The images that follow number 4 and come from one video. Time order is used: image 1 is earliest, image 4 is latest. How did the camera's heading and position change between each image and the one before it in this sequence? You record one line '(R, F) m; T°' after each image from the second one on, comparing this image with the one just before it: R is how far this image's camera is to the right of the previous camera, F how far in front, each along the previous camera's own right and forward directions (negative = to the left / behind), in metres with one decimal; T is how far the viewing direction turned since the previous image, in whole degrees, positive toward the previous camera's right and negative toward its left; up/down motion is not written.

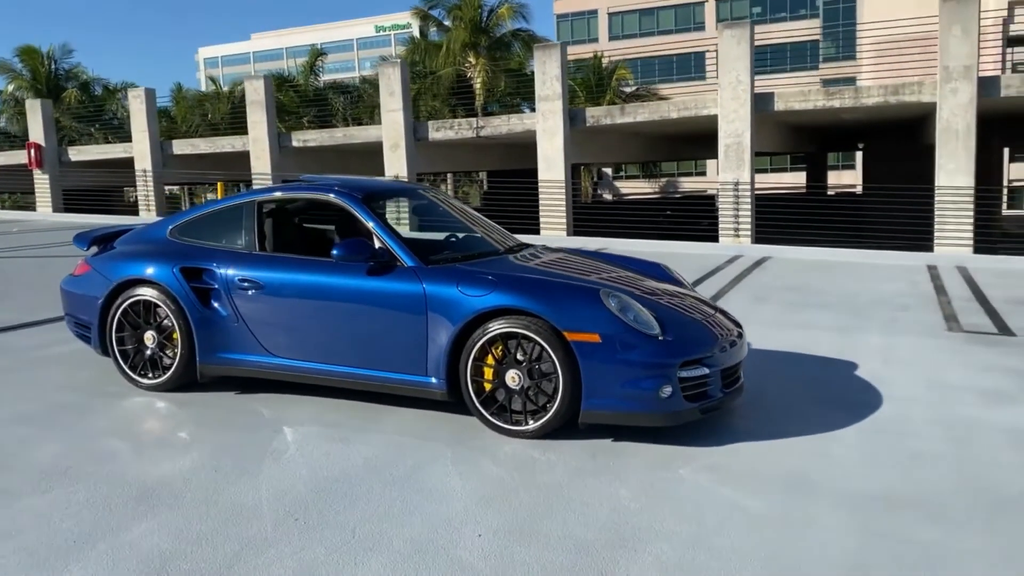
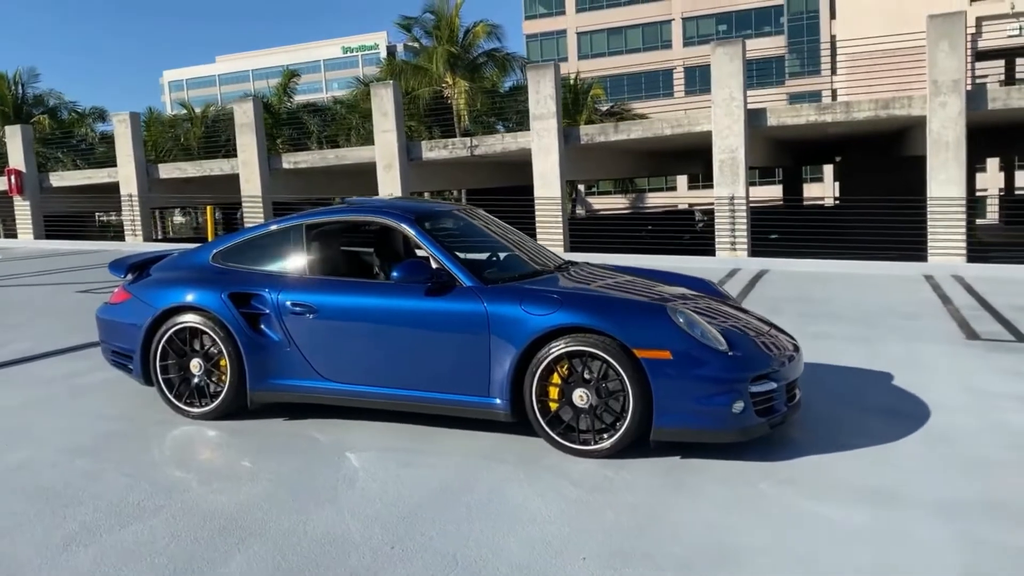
(-0.4, 0.0) m; +2°
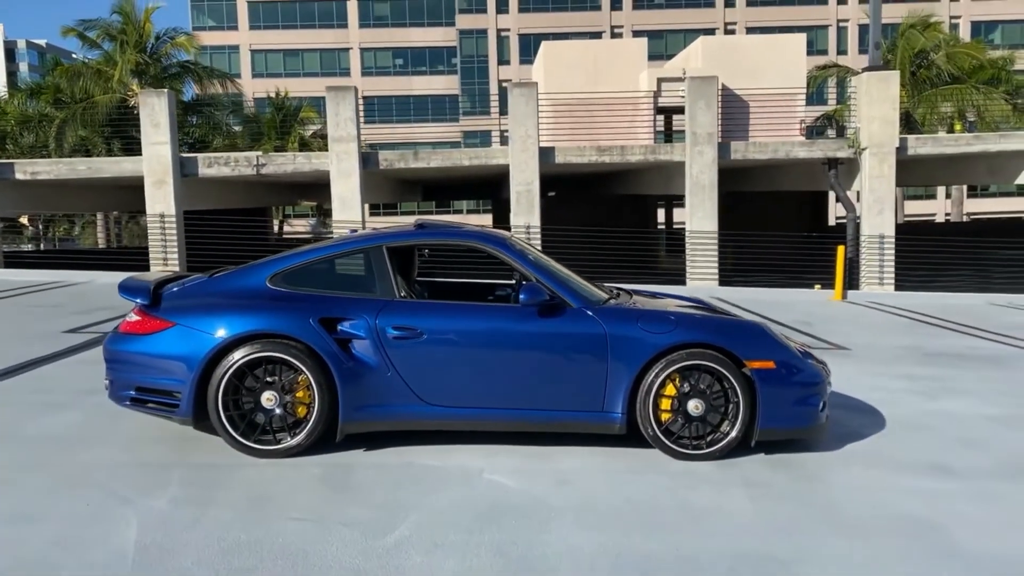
(-2.3, +0.3) m; +23°
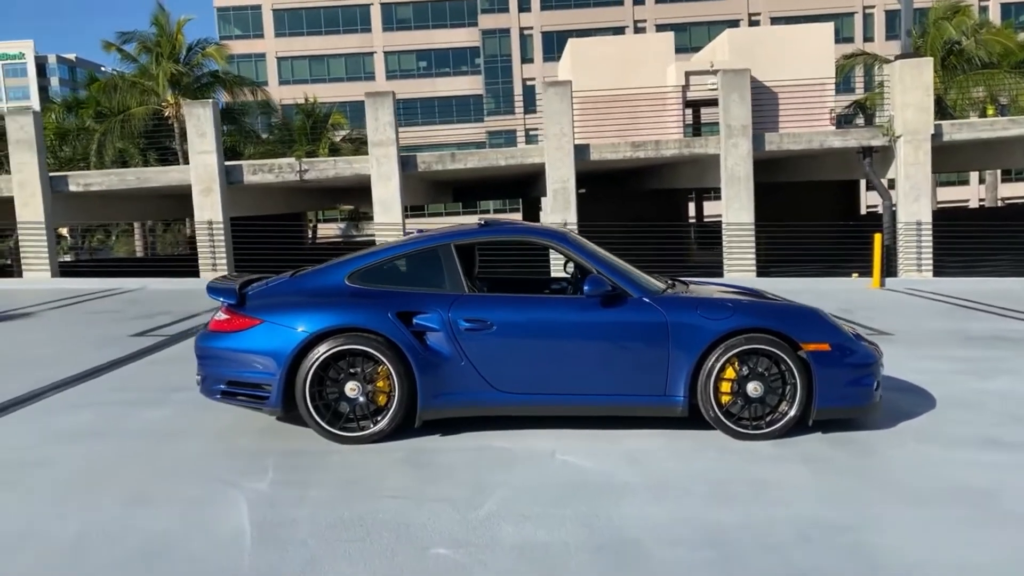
(-0.2, -0.2) m; -2°
